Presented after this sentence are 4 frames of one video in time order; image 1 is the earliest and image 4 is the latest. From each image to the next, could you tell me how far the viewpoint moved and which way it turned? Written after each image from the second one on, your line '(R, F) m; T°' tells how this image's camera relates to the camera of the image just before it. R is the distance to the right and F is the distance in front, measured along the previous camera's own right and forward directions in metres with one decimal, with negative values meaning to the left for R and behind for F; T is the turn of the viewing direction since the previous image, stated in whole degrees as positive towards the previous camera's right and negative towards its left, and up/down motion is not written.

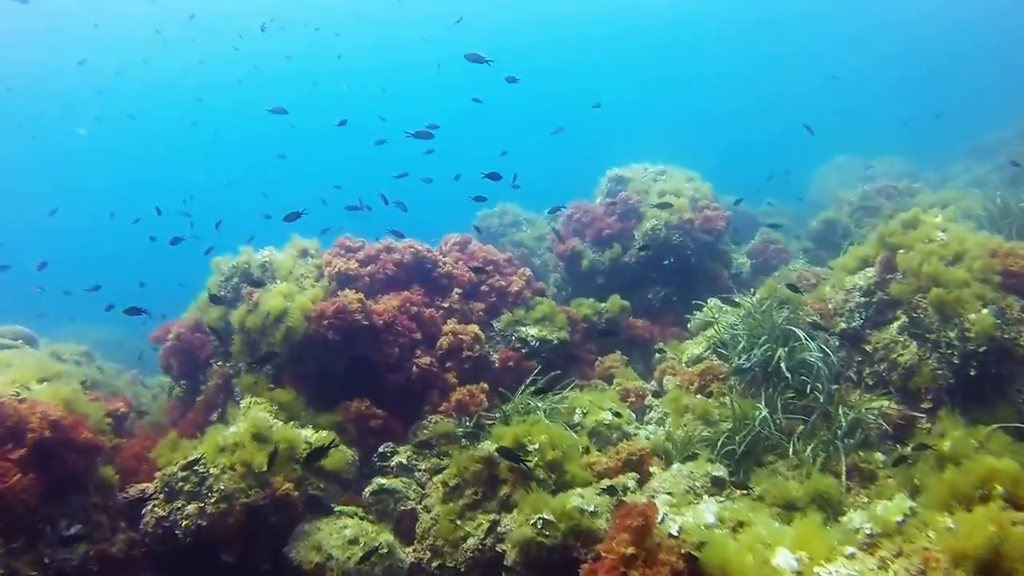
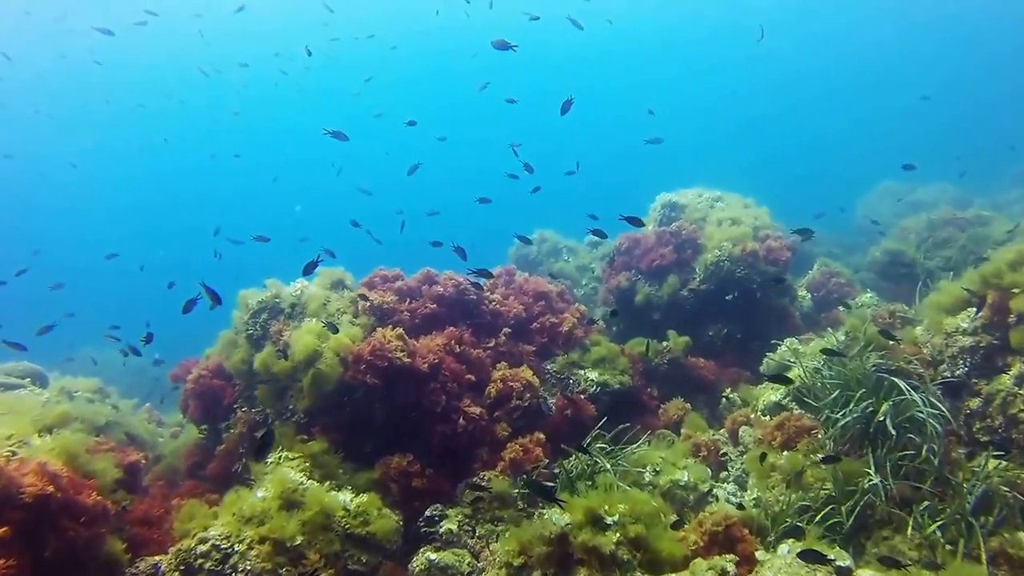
(-0.3, +0.9) m; -2°
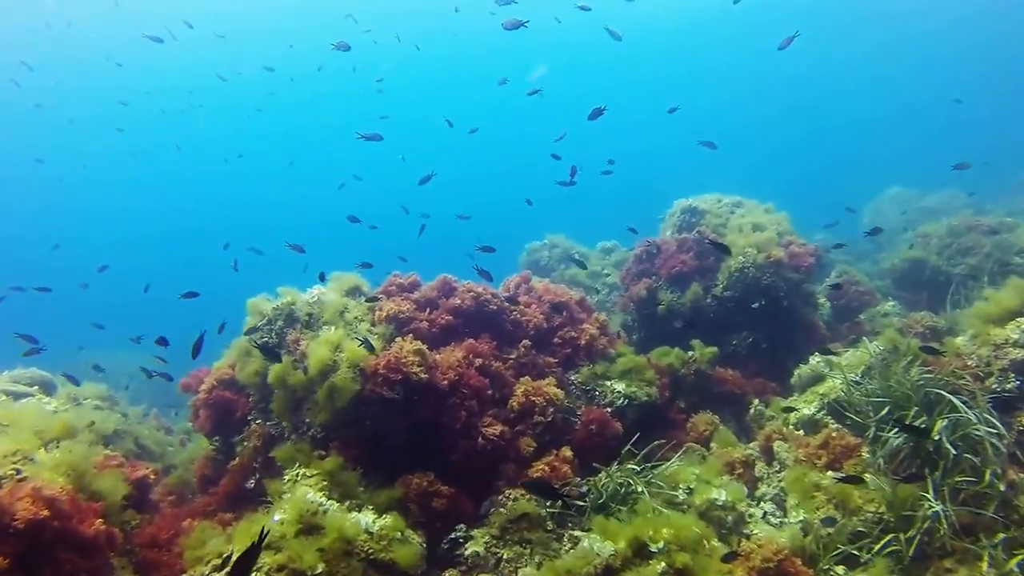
(-0.2, +0.4) m; 0°
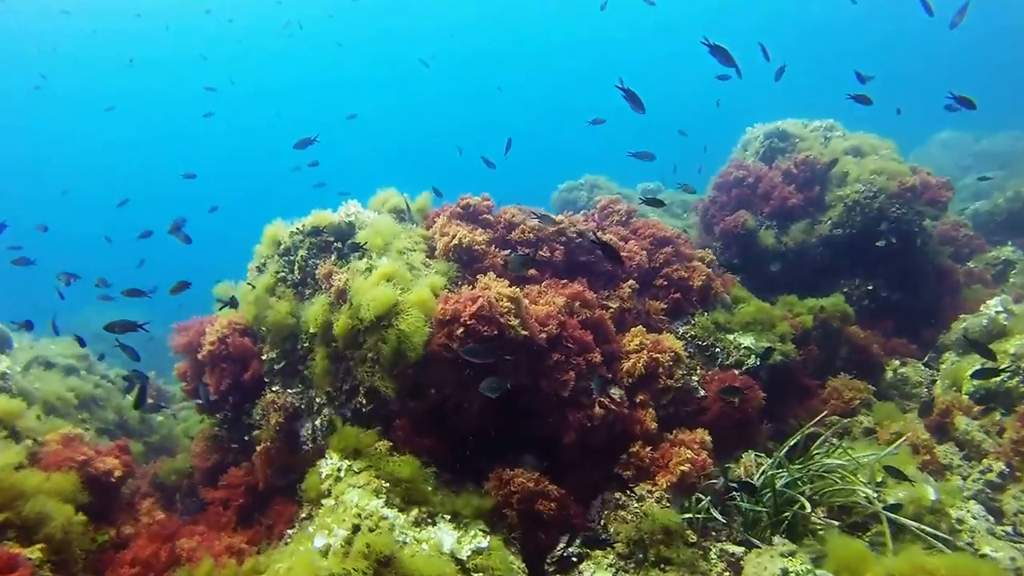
(-0.7, +2.1) m; 0°
